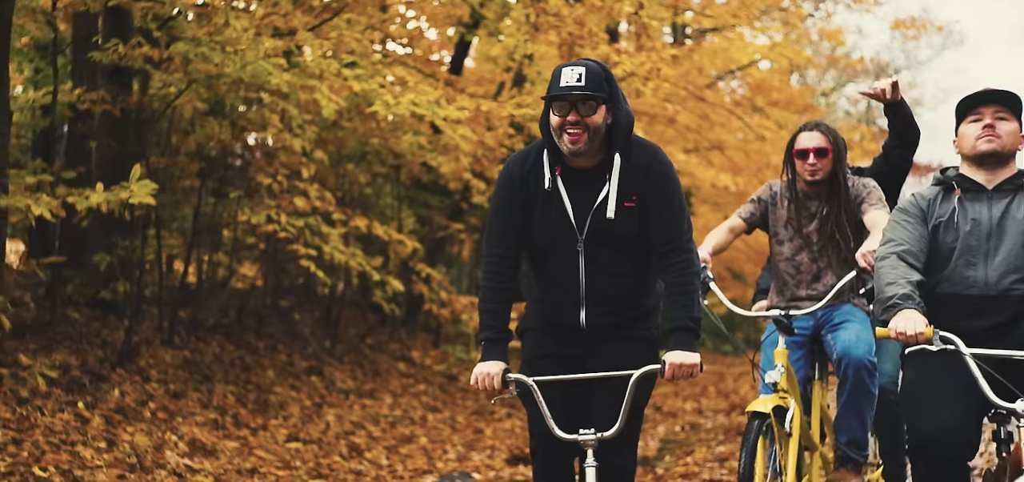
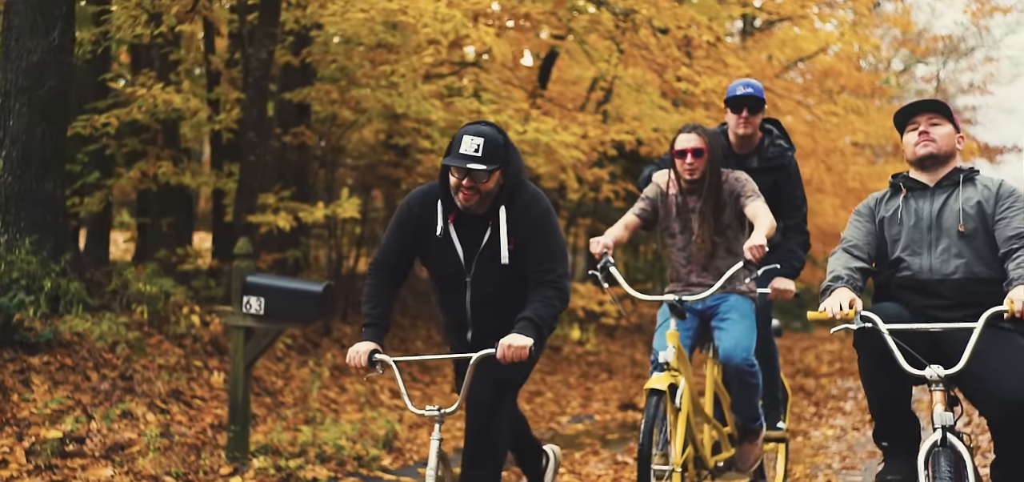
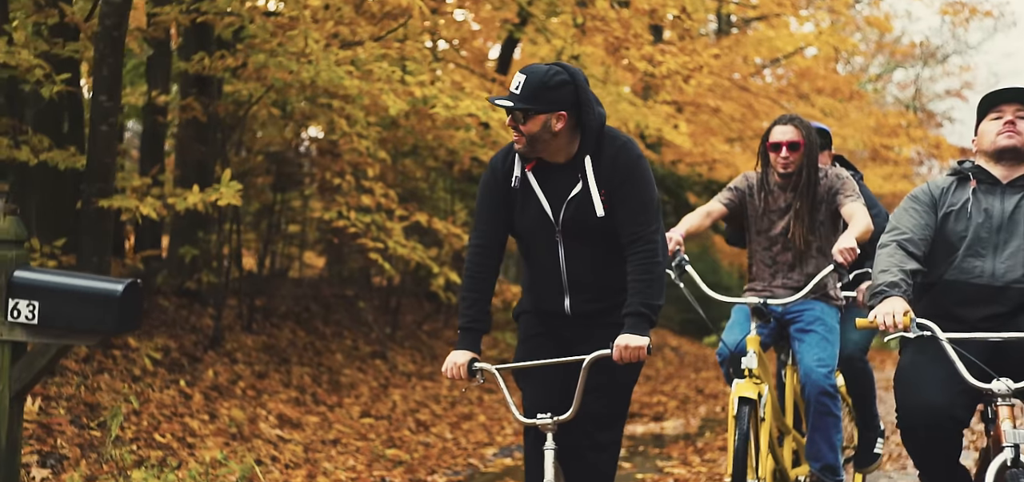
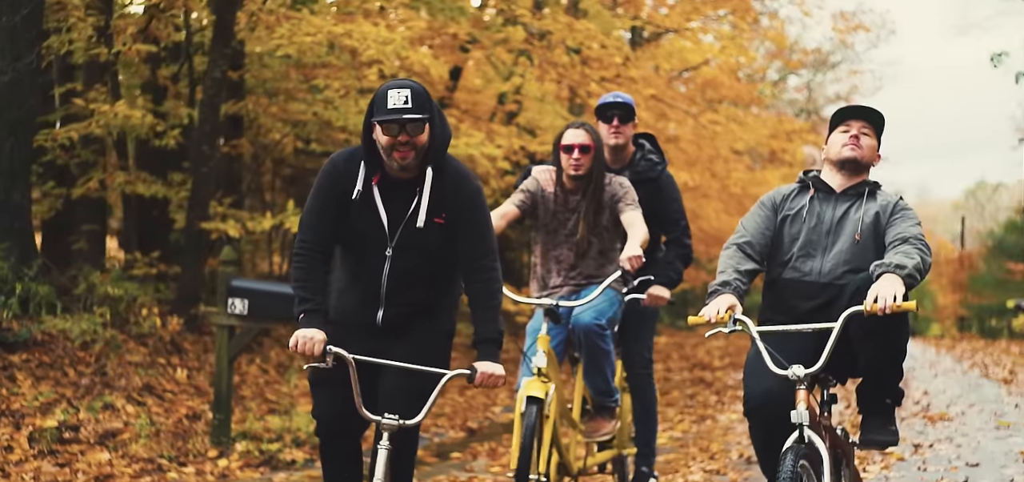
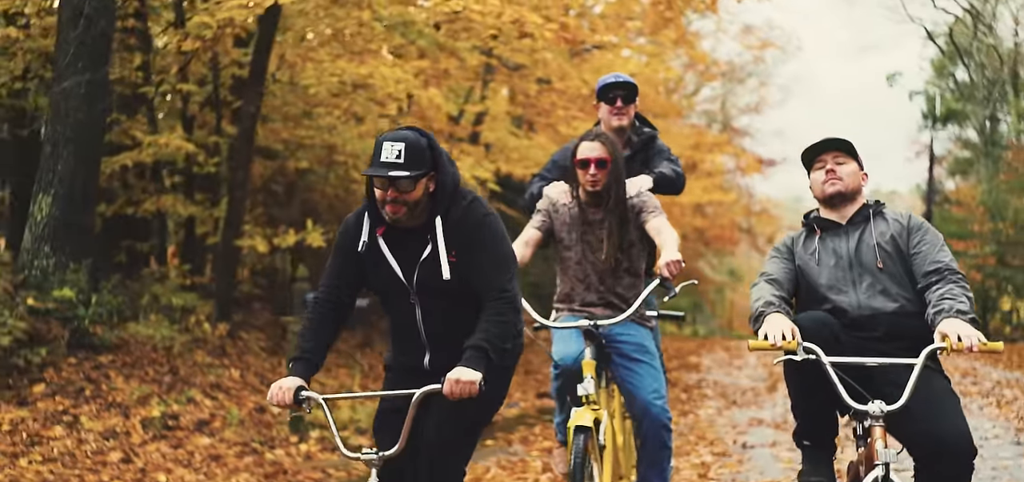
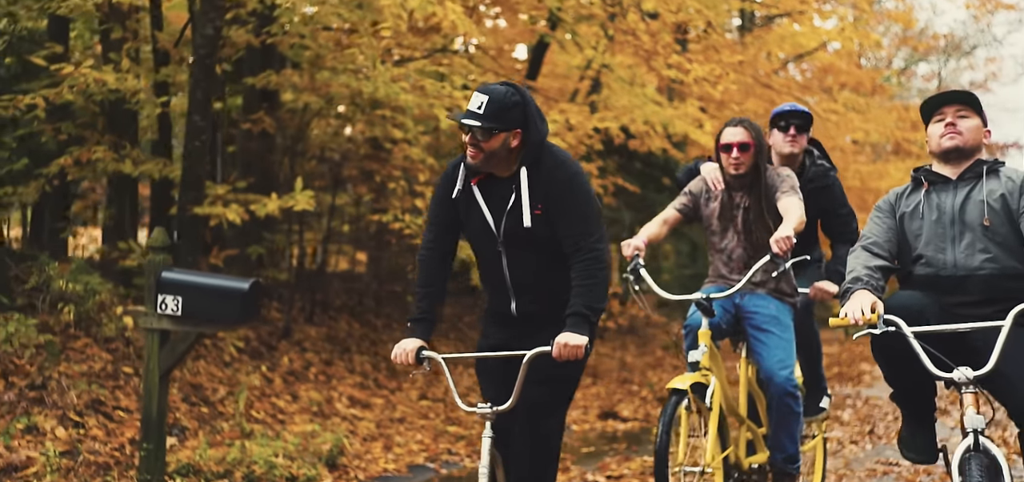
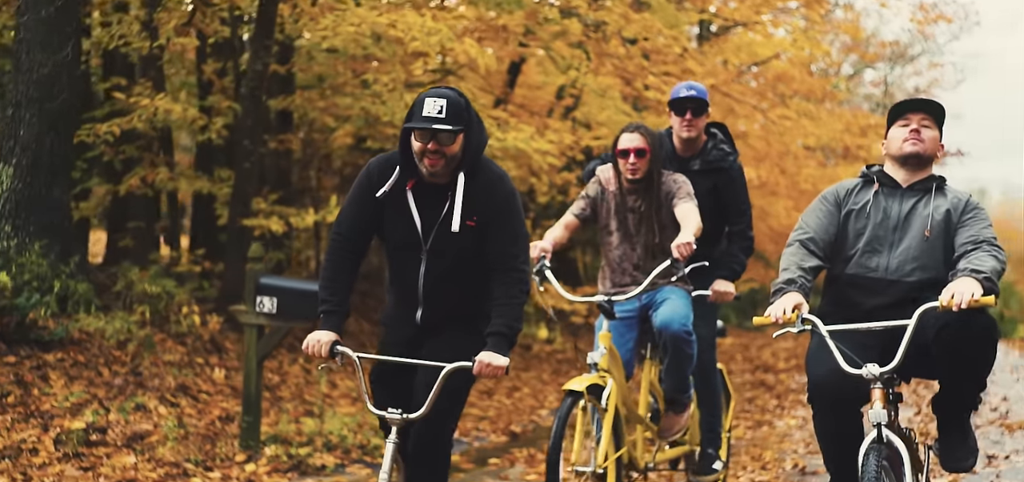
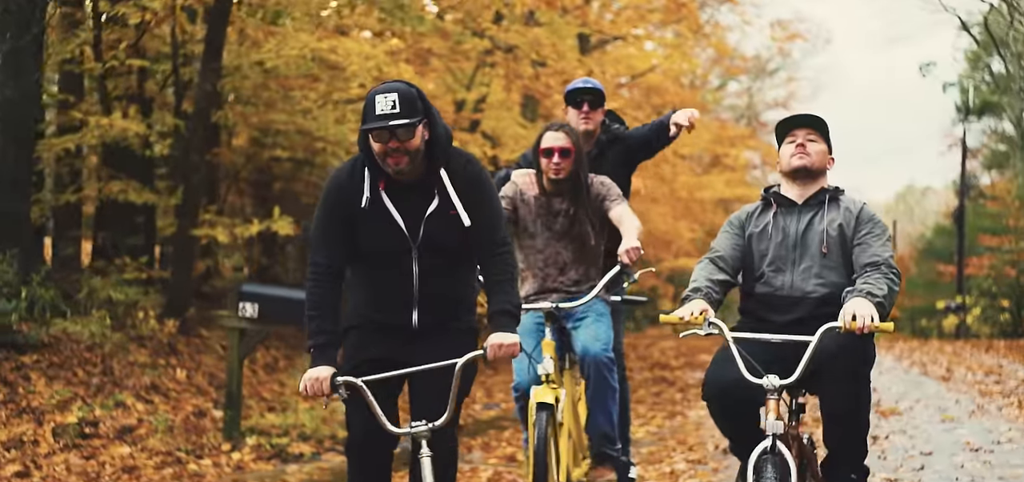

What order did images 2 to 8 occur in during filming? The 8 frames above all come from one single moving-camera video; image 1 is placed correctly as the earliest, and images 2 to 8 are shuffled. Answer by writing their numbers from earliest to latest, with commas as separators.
3, 6, 2, 7, 4, 8, 5
